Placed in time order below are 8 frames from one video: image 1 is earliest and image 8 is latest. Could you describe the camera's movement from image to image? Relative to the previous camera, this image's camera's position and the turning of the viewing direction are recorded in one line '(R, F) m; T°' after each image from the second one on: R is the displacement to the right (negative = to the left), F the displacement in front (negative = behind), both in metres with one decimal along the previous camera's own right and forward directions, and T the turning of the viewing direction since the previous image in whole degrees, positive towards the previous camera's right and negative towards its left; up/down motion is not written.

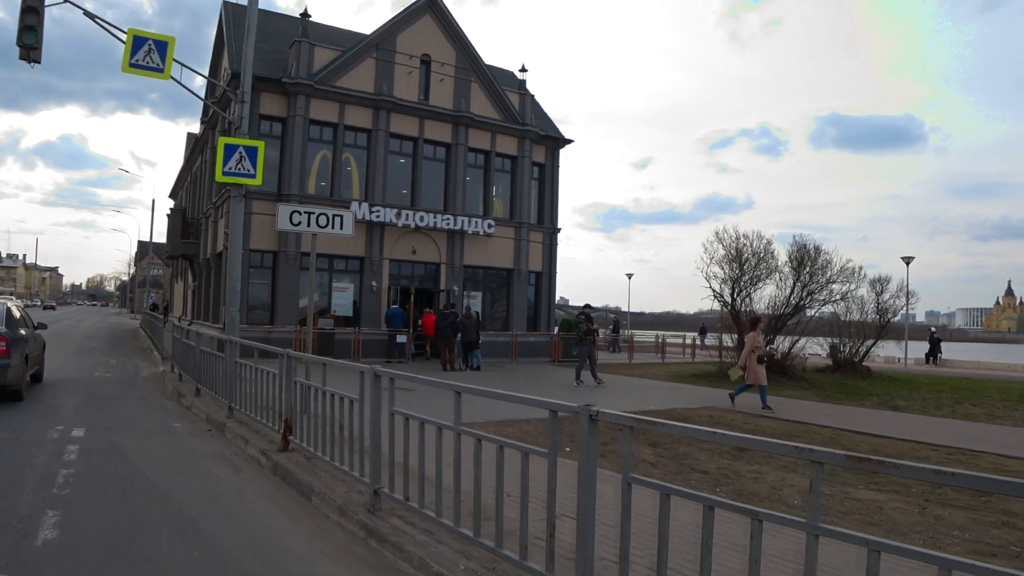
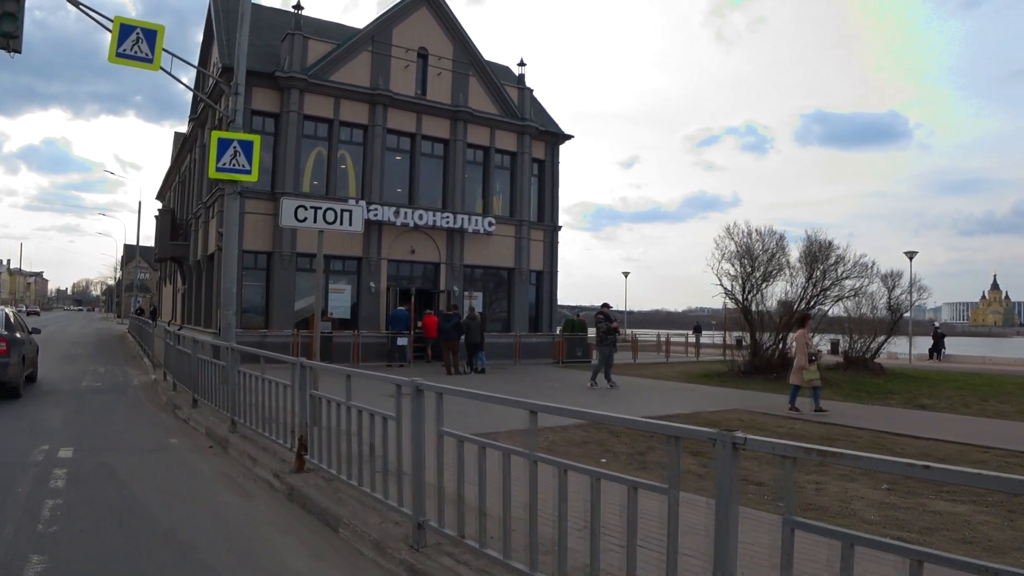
(-0.4, +0.7) m; +1°
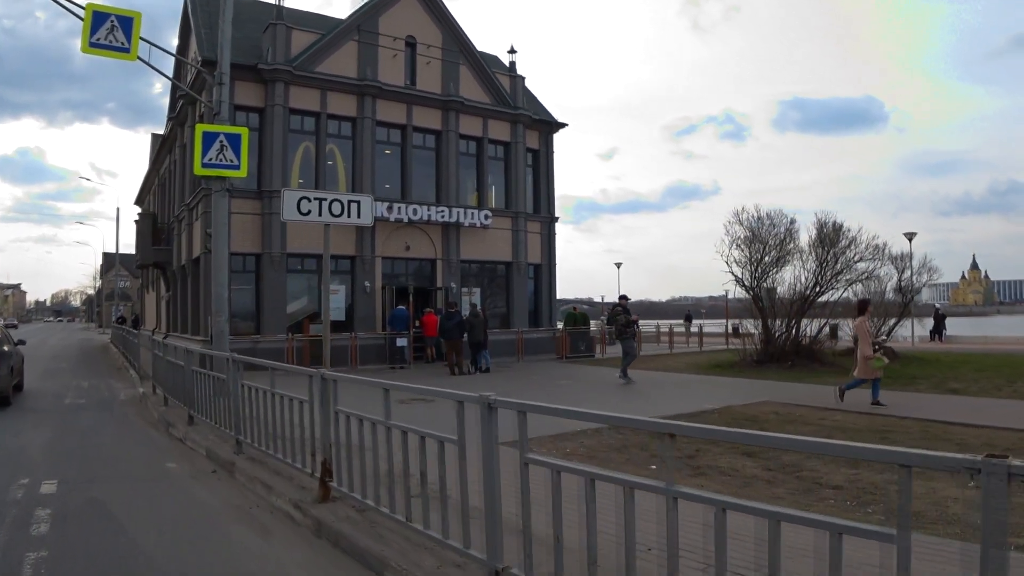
(-0.5, +0.8) m; +1°
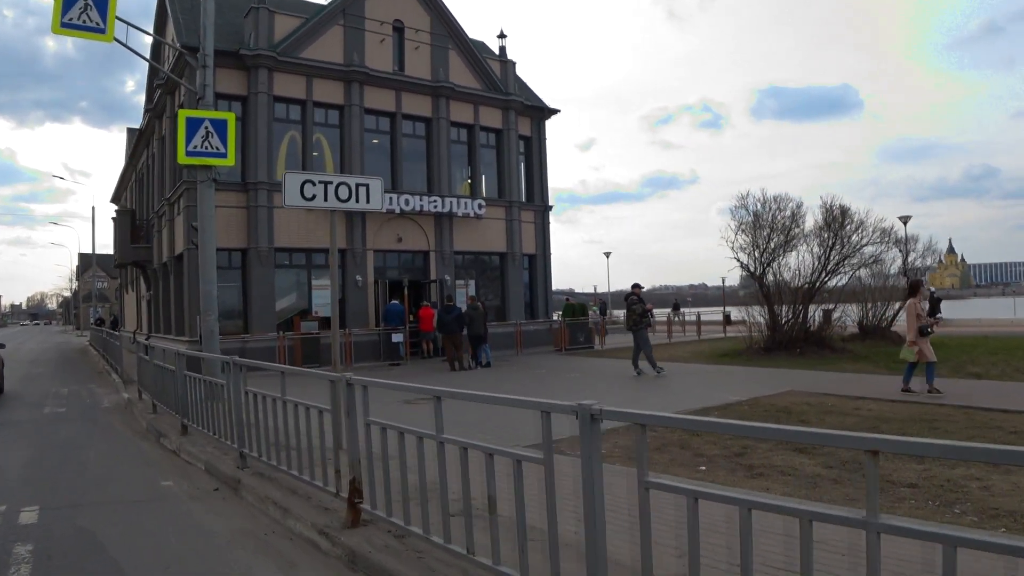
(-0.4, +0.7) m; +1°
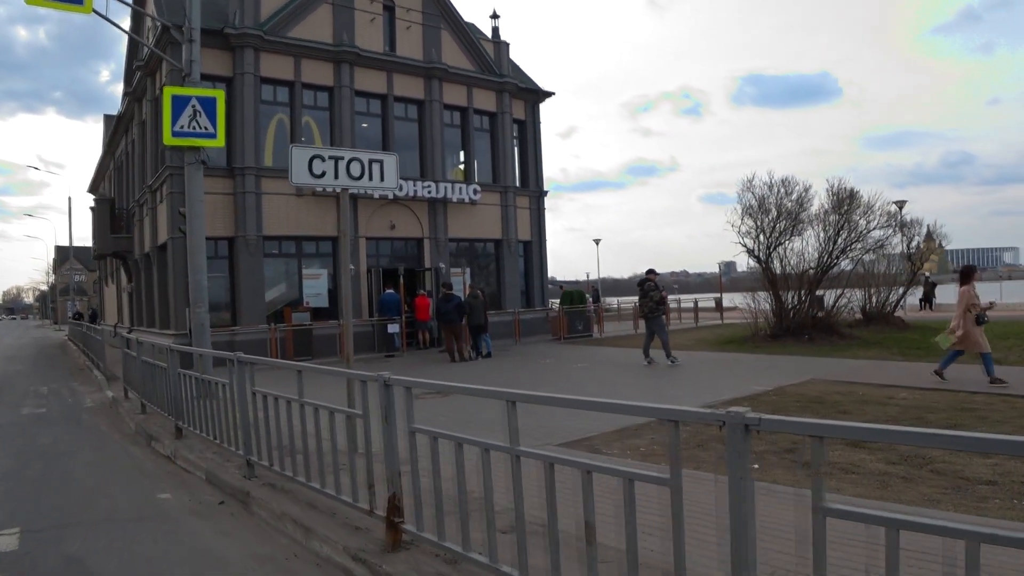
(-0.4, +0.6) m; +1°
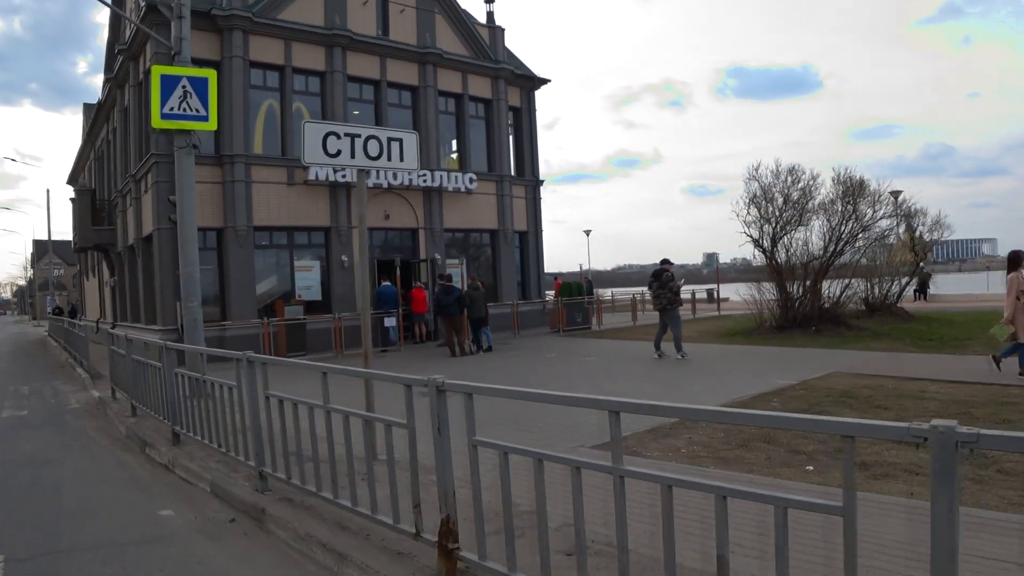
(-0.4, +0.6) m; +1°
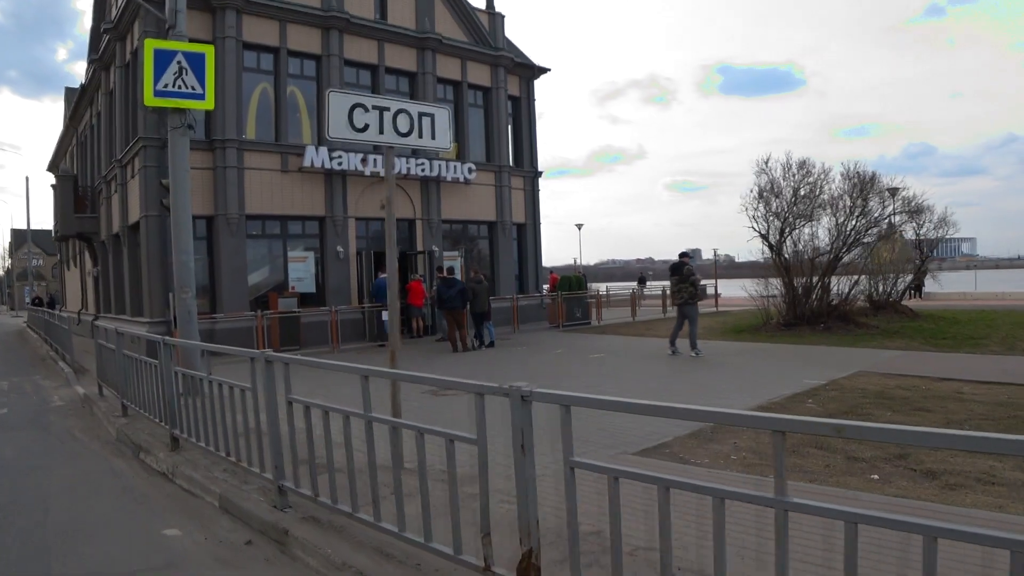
(-0.4, +0.6) m; +1°
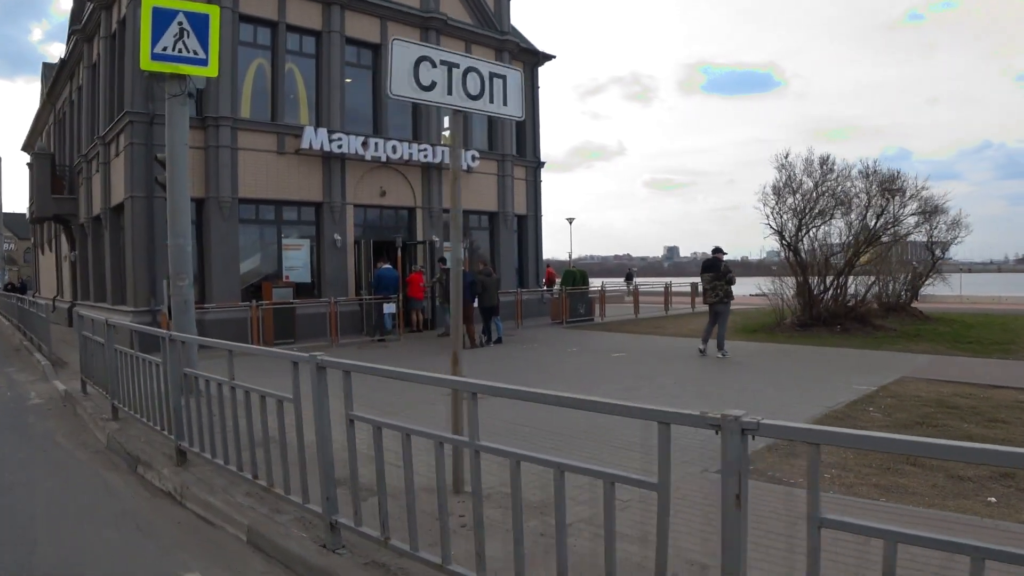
(-0.6, +0.8) m; +2°
